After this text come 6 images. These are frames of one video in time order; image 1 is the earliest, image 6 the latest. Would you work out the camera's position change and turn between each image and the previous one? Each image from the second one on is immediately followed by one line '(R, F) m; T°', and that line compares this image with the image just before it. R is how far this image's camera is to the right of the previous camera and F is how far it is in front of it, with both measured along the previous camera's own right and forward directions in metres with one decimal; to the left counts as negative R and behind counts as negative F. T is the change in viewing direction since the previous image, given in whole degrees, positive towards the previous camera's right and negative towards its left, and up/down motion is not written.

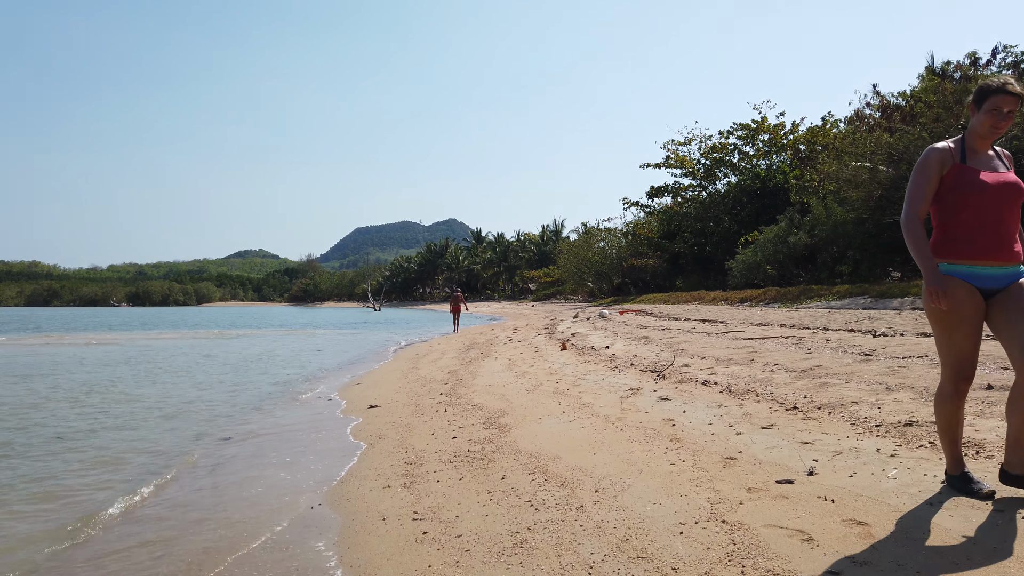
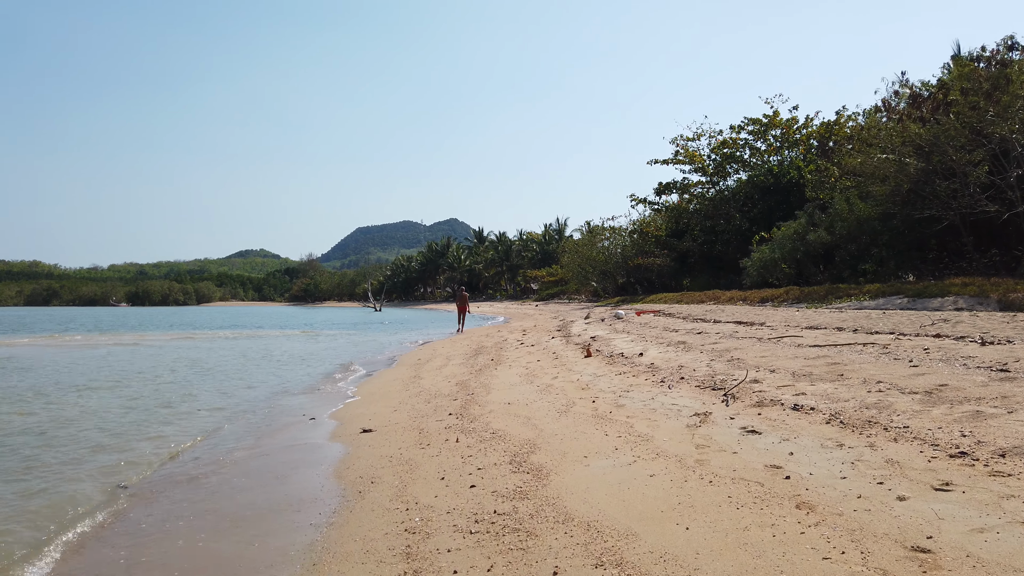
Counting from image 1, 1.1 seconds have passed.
(-0.3, +1.8) m; 0°
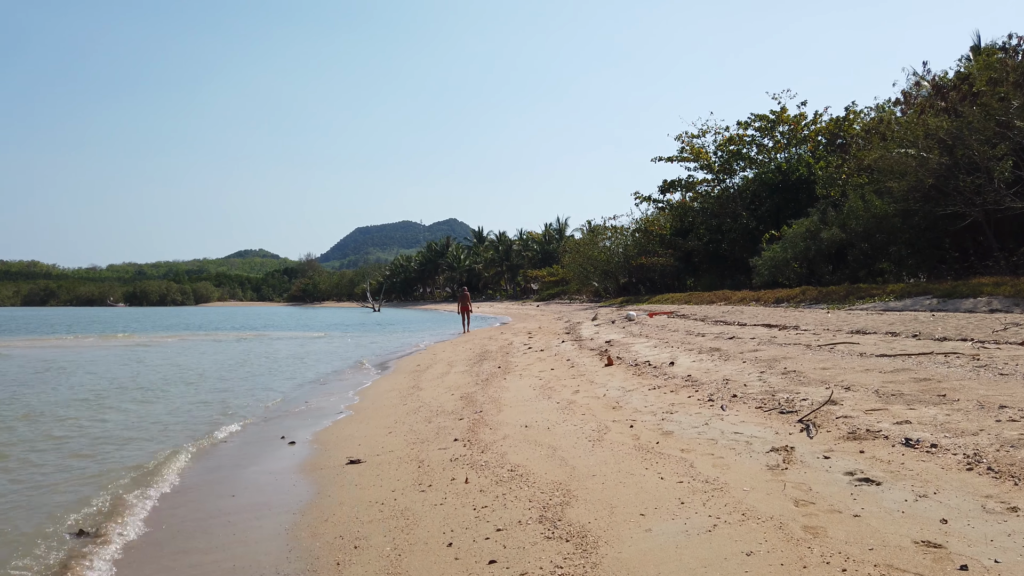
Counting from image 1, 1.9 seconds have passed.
(-0.2, +1.4) m; 0°
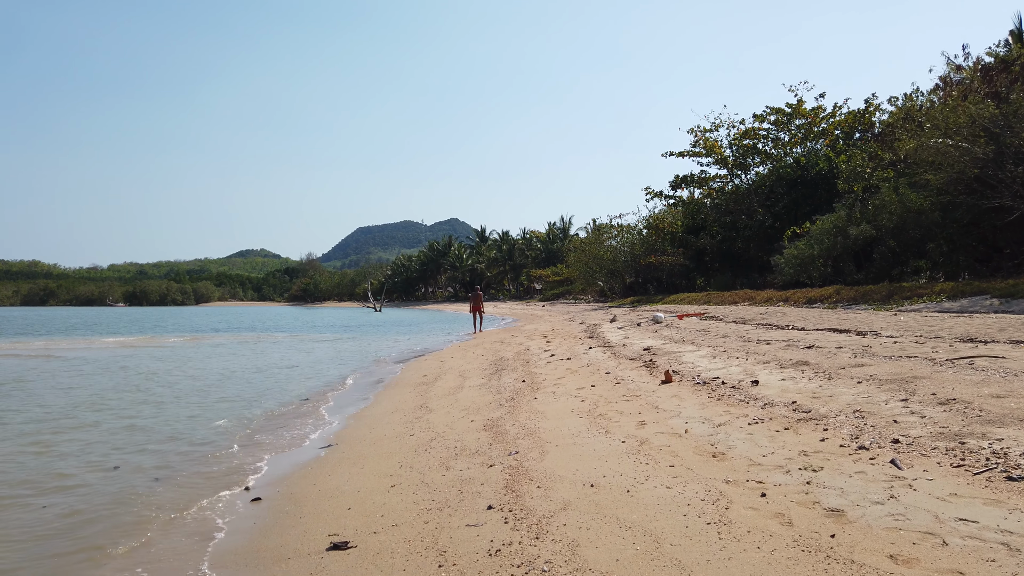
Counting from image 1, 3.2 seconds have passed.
(-0.4, +2.1) m; 0°
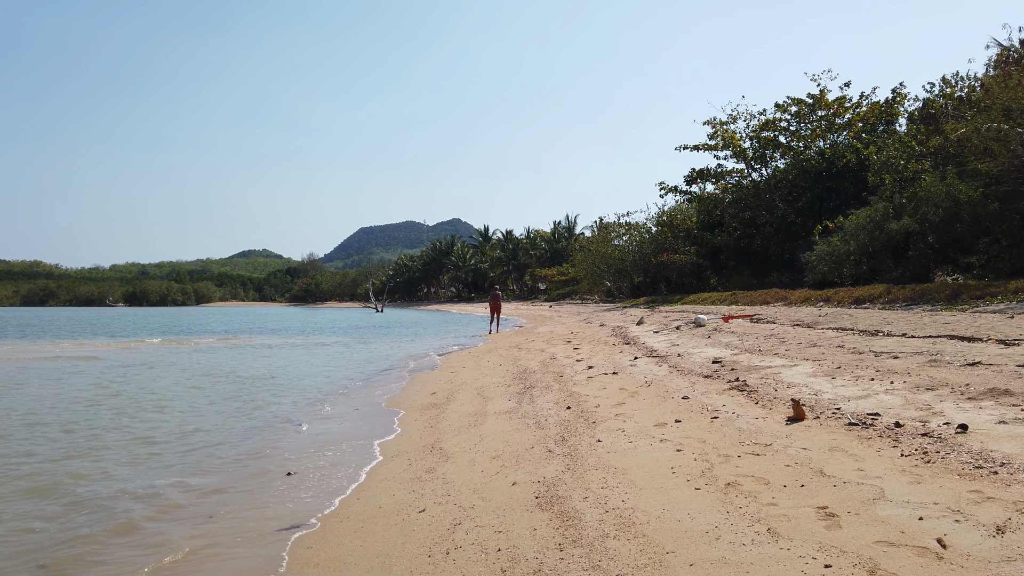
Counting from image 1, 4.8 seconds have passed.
(-0.5, +2.7) m; 0°
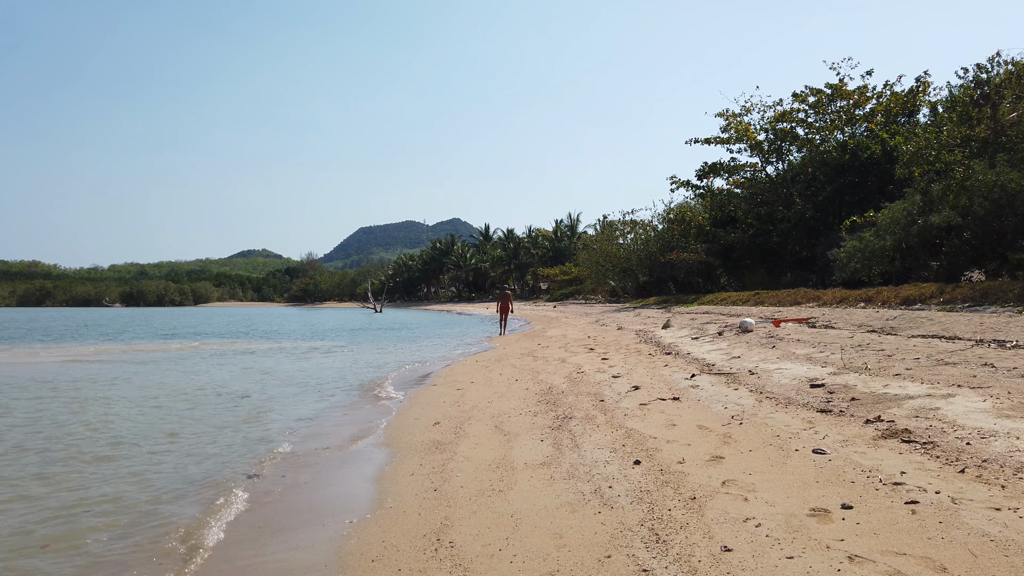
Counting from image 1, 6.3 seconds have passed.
(-0.4, +2.5) m; 0°
